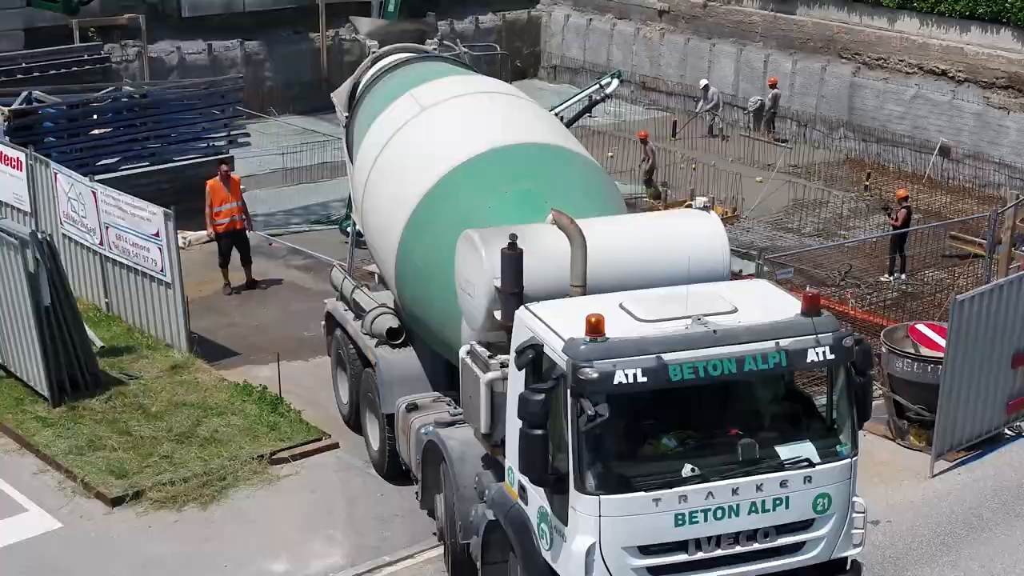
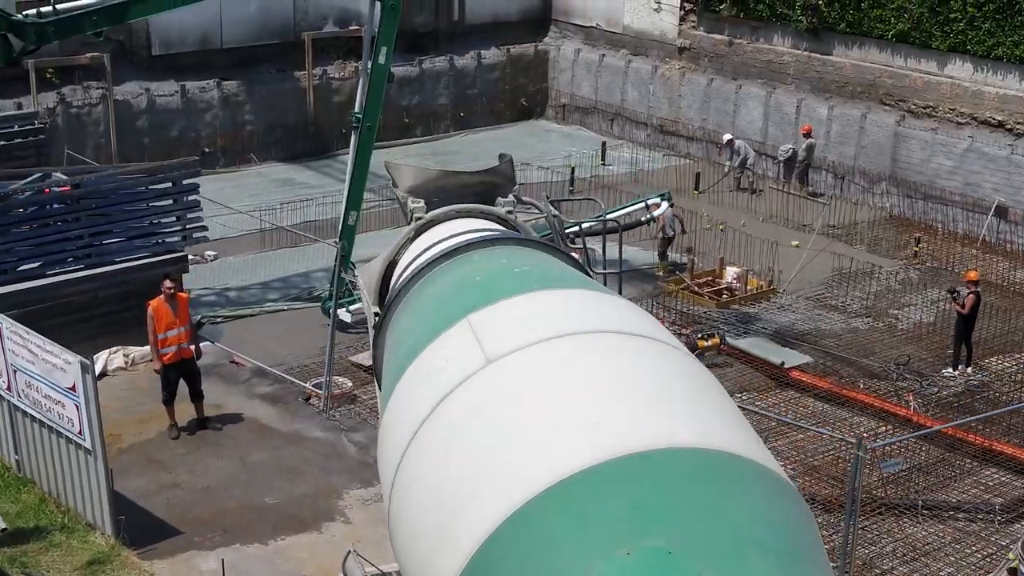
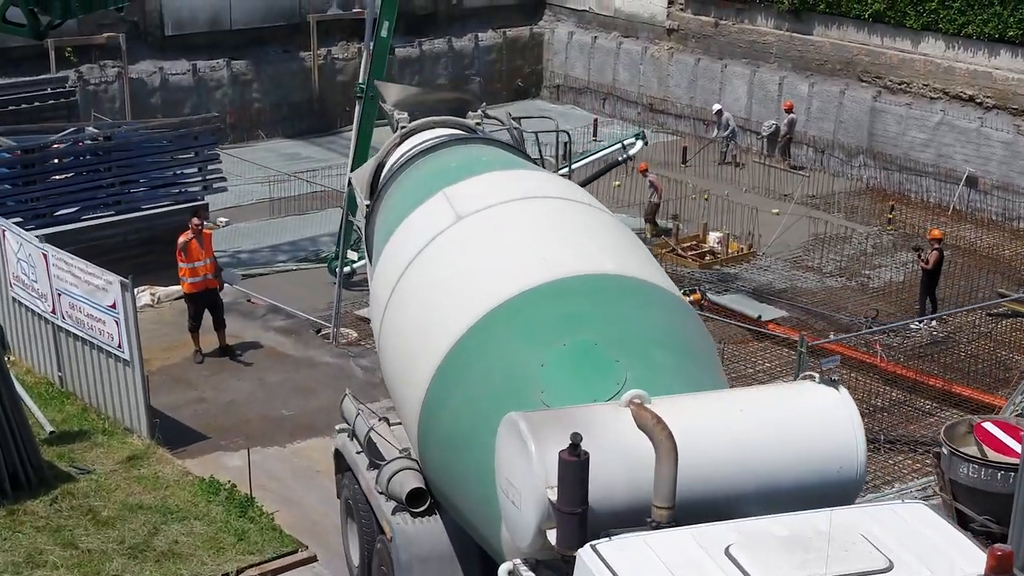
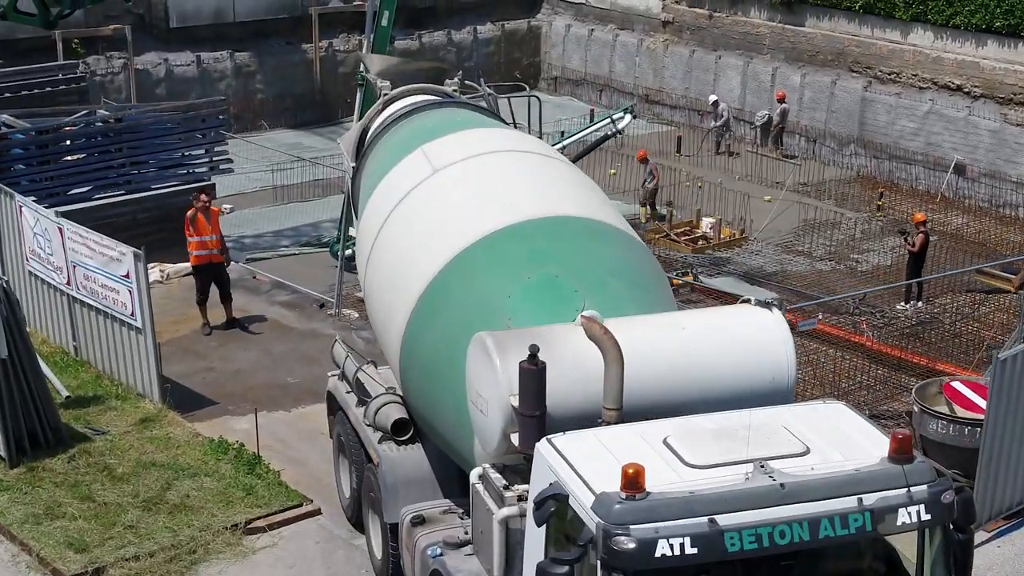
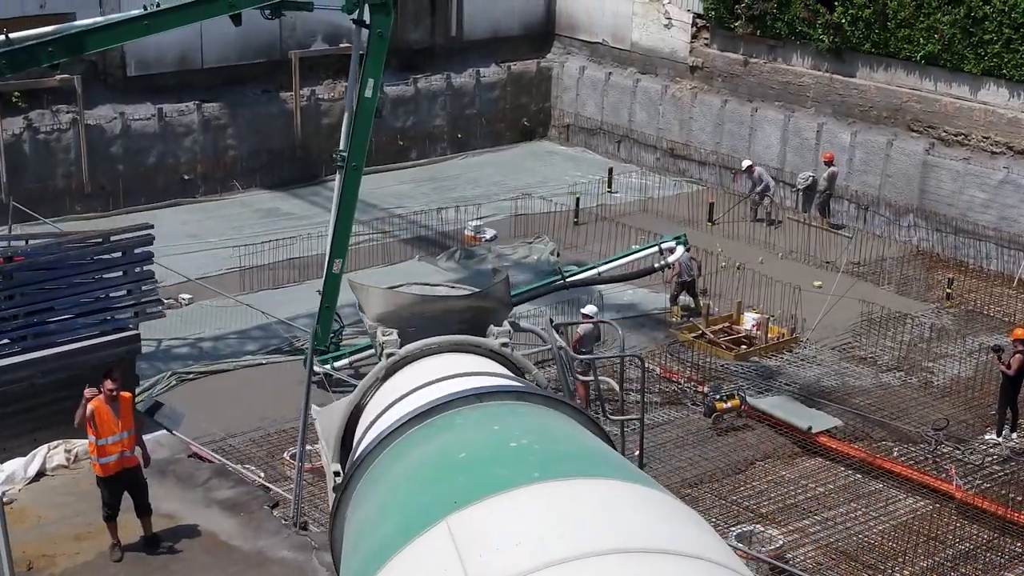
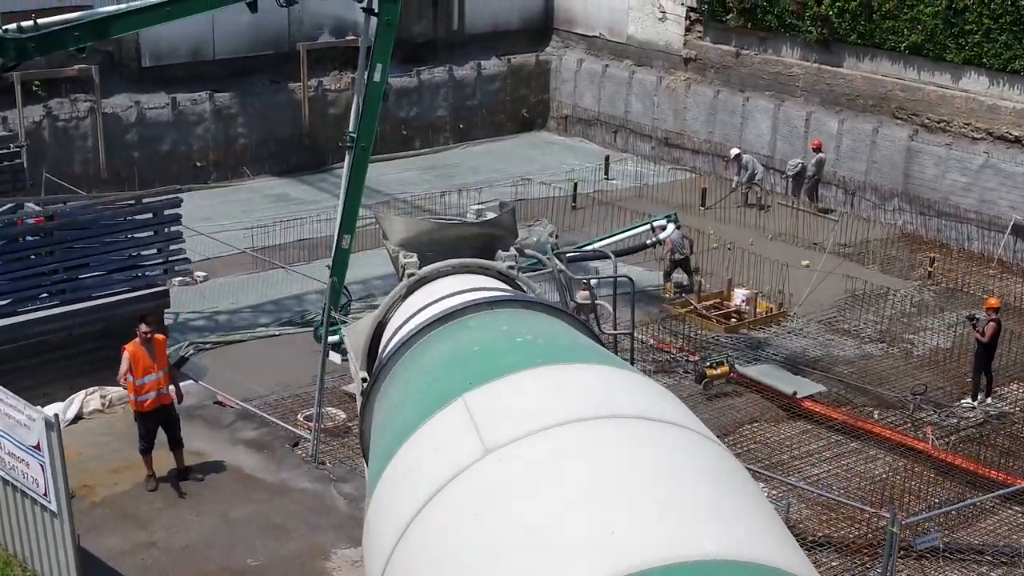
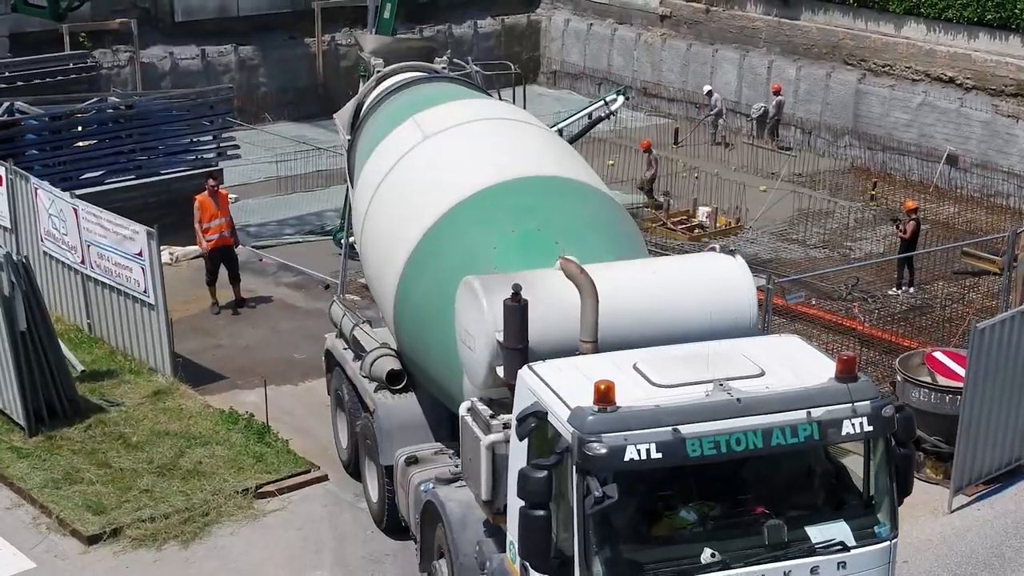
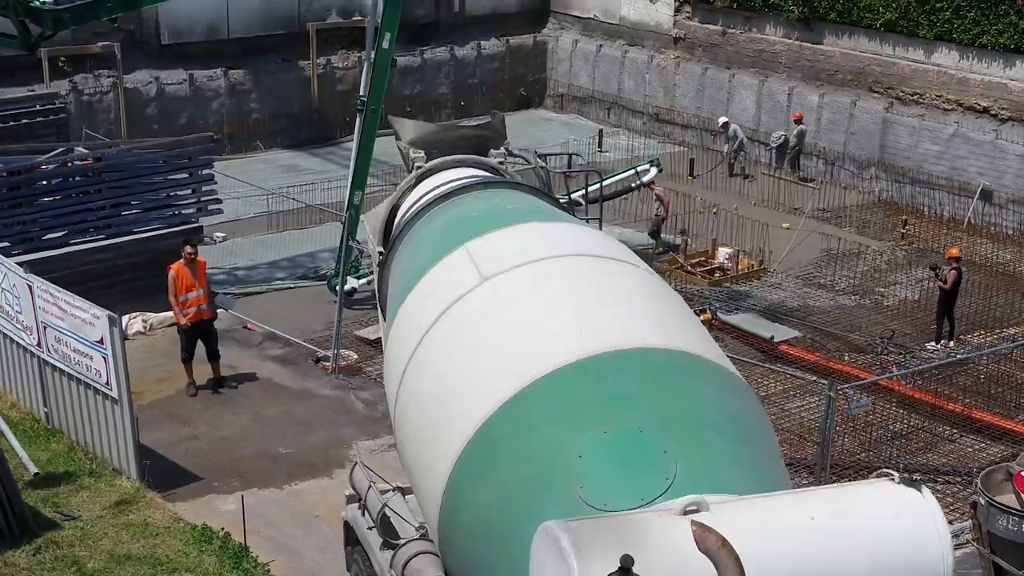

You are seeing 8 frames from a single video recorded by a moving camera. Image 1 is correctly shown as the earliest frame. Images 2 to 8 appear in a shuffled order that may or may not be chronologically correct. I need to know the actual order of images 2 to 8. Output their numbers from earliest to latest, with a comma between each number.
7, 4, 3, 8, 2, 6, 5
